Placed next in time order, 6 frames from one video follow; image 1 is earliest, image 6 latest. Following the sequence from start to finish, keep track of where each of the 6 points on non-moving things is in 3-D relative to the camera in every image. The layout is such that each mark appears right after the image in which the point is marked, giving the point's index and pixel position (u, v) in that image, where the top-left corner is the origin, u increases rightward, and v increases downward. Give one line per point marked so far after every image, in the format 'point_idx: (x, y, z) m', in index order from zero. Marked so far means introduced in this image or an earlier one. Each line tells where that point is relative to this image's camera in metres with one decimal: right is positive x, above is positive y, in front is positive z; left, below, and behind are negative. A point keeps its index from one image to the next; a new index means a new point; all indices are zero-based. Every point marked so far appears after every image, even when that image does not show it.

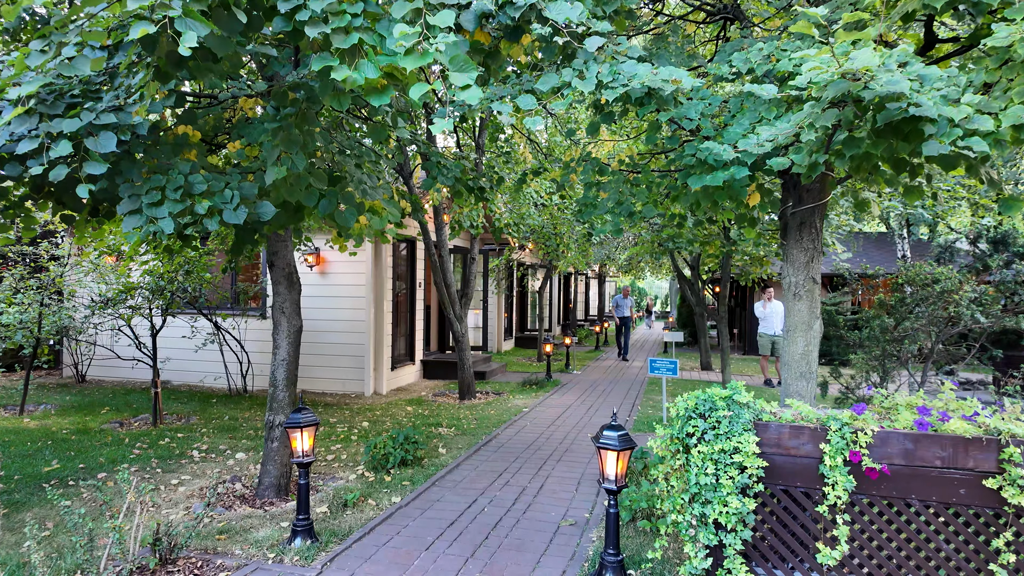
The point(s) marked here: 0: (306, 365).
0: (-3.6, -1.3, +10.1) m
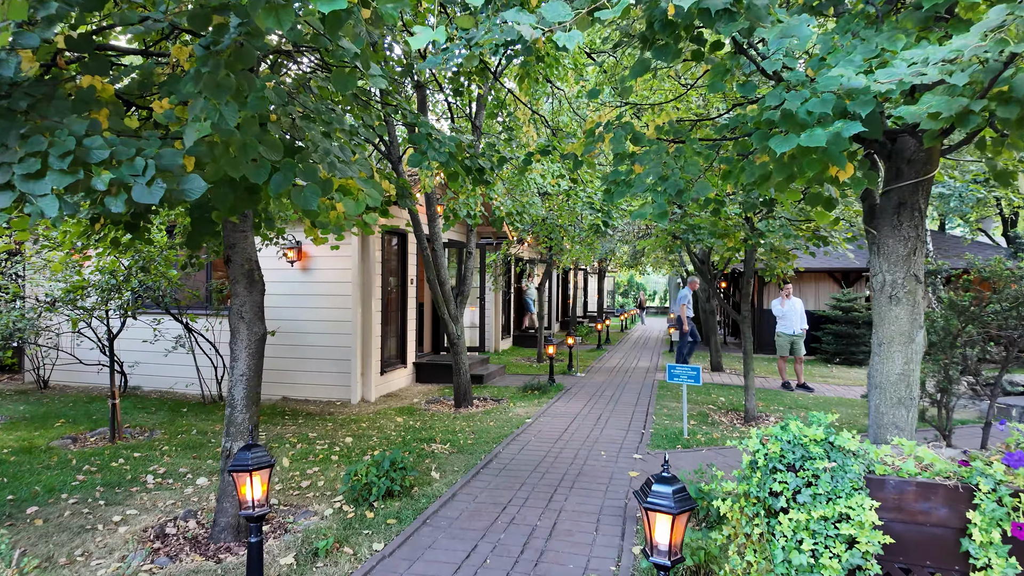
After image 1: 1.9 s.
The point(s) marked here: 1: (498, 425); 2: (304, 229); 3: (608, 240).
0: (-3.5, -1.3, +9.2) m
1: (-0.2, -1.7, +7.1) m
2: (-1.9, +0.5, +5.4) m
3: (+1.9, +1.0, +11.7) m
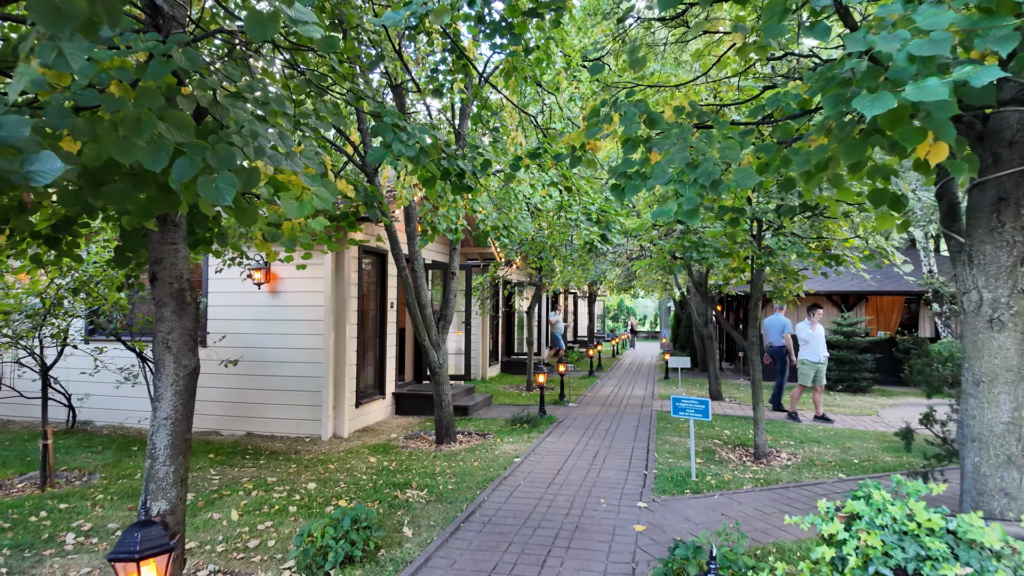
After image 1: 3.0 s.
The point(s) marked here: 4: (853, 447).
0: (-3.7, -1.7, +8.4) m
1: (-0.3, -1.9, +6.4) m
2: (-2.0, +0.3, +4.6) m
3: (+1.7, +0.5, +11.1) m
4: (+4.4, -2.1, +7.5) m
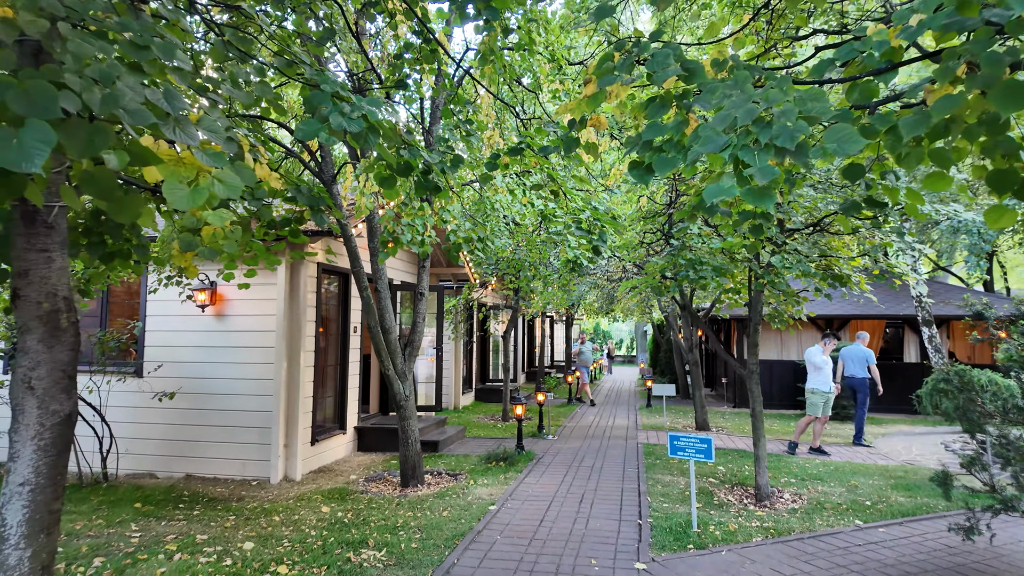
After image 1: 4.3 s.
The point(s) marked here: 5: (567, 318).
0: (-4.1, -1.9, +7.4) m
1: (-0.6, -2.2, +5.5) m
2: (-2.2, +0.2, +3.8) m
3: (+1.2, +0.1, +10.5) m
4: (+4.1, -2.3, +6.9) m
5: (+1.8, -1.0, +19.6) m
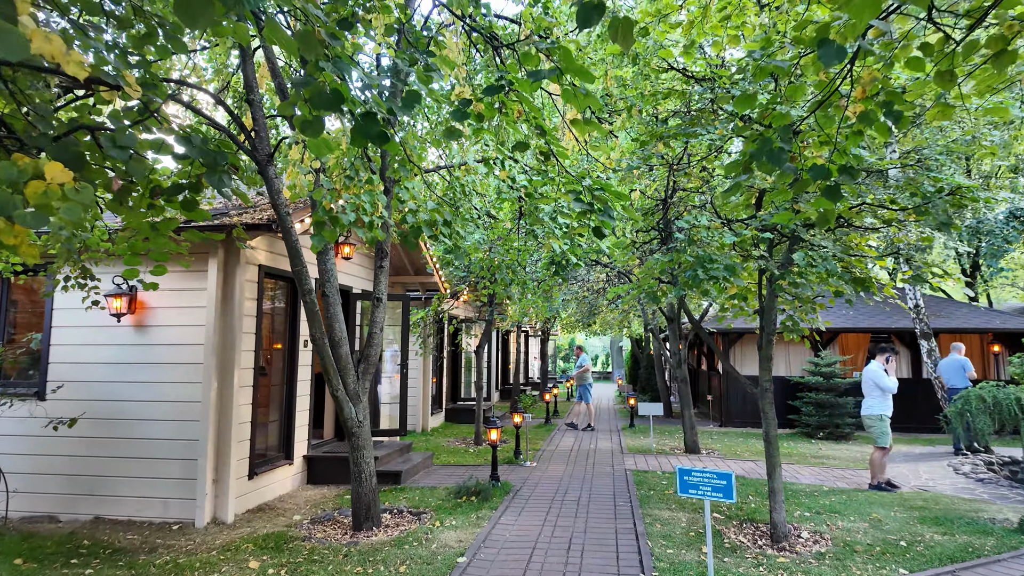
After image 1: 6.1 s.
0: (-4.3, -2.0, +6.2) m
1: (-0.8, -2.2, +4.5) m
2: (-2.3, +0.3, +2.7) m
3: (+0.8, -0.1, +9.5) m
4: (+3.9, -2.4, +6.0) m
5: (+1.0, -1.4, +18.6) m
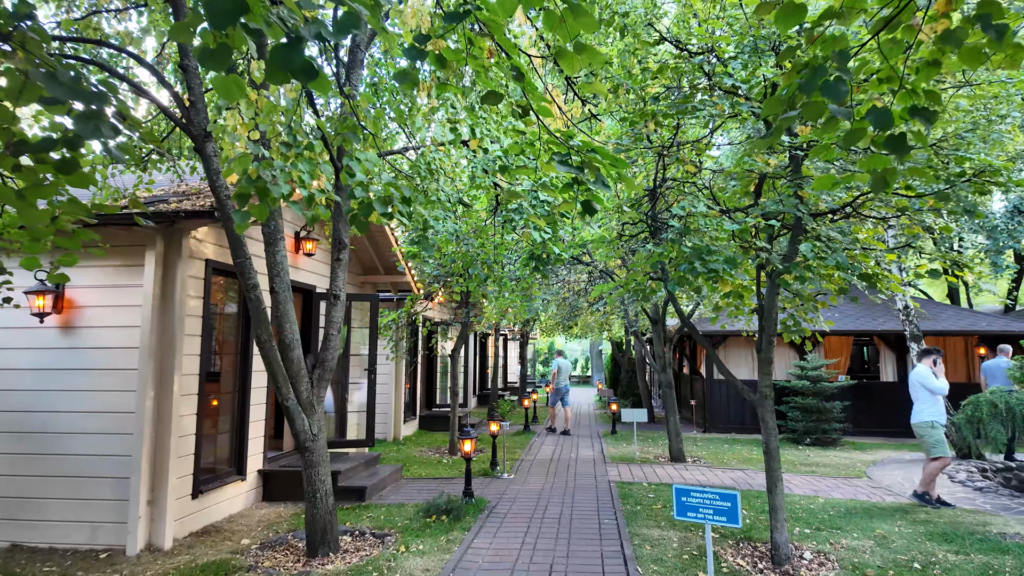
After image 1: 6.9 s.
0: (-4.6, -2.0, +5.4) m
1: (-0.9, -2.1, +3.8) m
2: (-2.4, +0.3, +2.1) m
3: (+0.5, -0.1, +9.0) m
4: (+3.6, -2.4, +5.6) m
5: (+0.3, -1.5, +18.1) m
